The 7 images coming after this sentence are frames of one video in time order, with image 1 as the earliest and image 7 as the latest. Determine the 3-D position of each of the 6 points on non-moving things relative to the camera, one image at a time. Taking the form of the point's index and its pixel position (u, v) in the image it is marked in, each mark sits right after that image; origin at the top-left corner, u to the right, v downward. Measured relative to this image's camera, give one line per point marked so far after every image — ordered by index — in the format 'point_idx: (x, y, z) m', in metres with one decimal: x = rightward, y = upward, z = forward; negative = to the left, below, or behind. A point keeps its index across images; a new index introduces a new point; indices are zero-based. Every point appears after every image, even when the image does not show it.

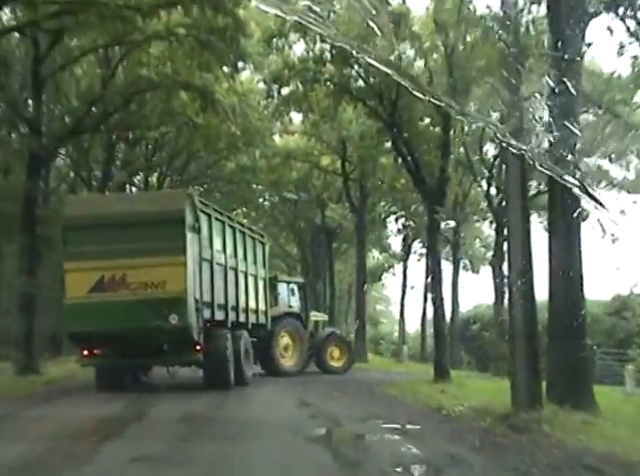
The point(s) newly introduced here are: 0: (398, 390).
0: (+2.0, -3.7, +16.2) m
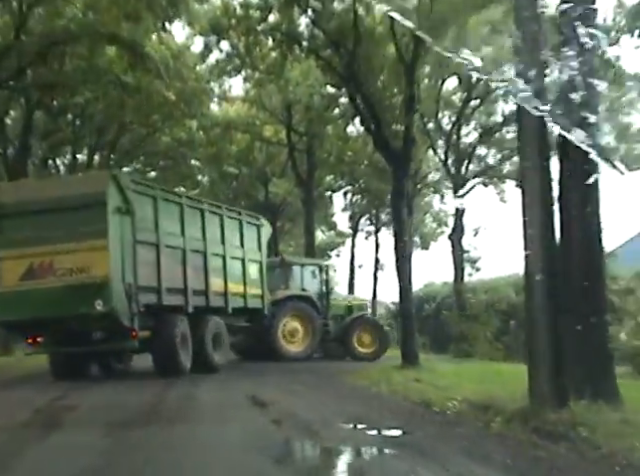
0: (+1.1, -2.9, +14.0) m
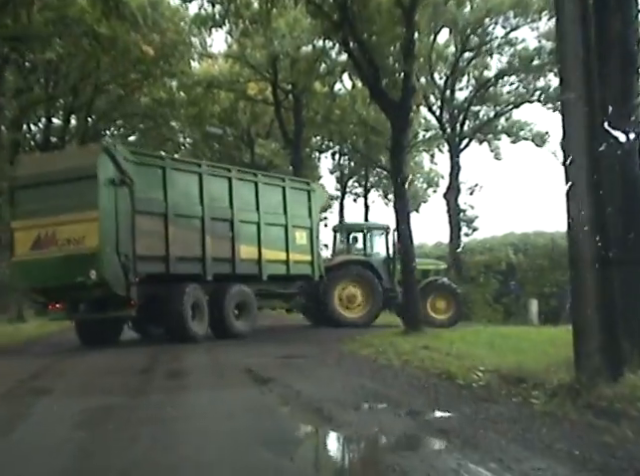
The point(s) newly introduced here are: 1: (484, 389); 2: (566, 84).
0: (+1.1, -2.1, +13.0) m
1: (+1.8, -1.7, +7.6) m
2: (+2.6, +1.6, +7.2) m
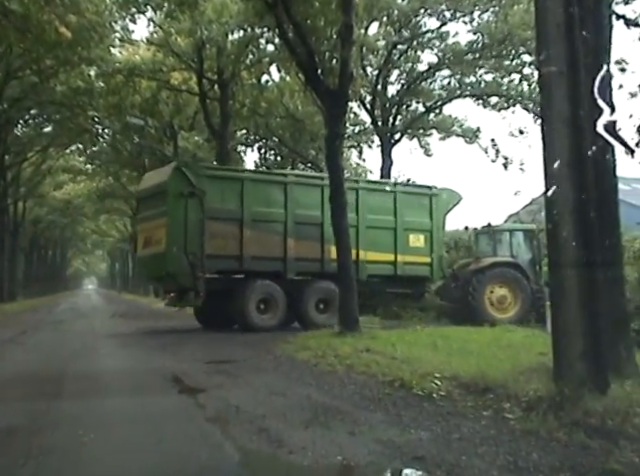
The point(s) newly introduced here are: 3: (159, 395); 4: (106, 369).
0: (-0.1, -2.0, +12.1) m
1: (+1.3, -1.6, +6.8) m
2: (+2.2, +1.7, +6.5) m
3: (-2.1, -2.0, +9.0) m
4: (-3.6, -2.3, +11.8) m
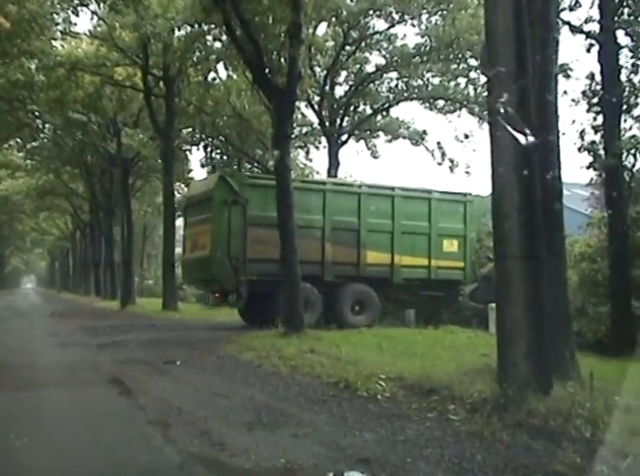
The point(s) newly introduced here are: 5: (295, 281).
0: (-1.1, -2.0, +12.0) m
1: (+0.7, -1.6, +6.8) m
2: (+1.7, +1.6, +6.5) m
3: (-2.8, -2.0, +8.7) m
4: (-4.6, -2.2, +11.4) m
5: (-0.6, -1.0, +15.8) m
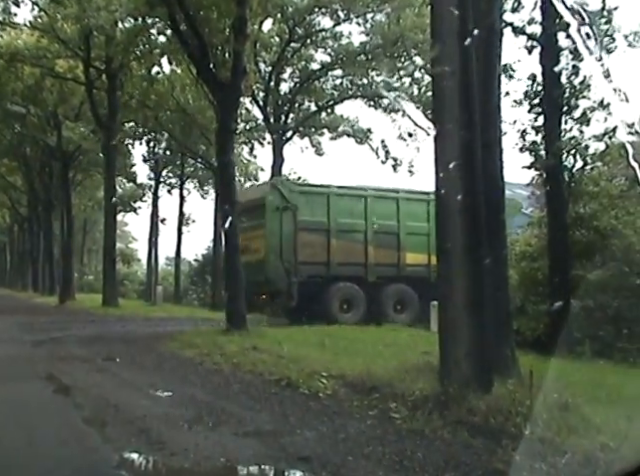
0: (-2.0, -2.0, +11.8) m
1: (+0.2, -1.6, +6.7) m
2: (+1.2, +1.7, +6.5) m
3: (-3.5, -1.9, +8.4) m
4: (-5.5, -2.1, +10.9) m
5: (-1.8, -0.9, +15.6) m
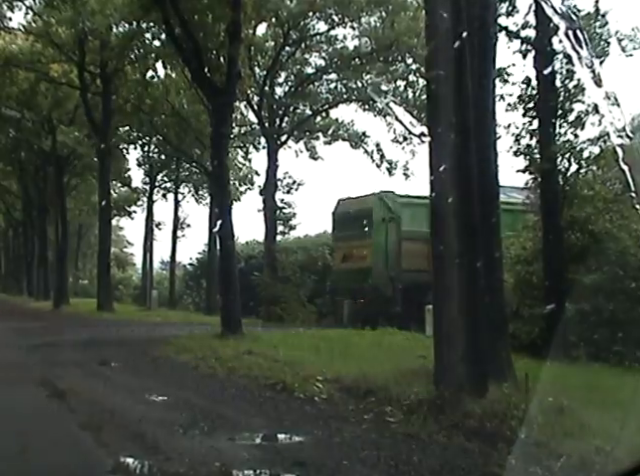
0: (-2.1, -2.0, +11.7) m
1: (+0.1, -1.6, +6.7) m
2: (+1.1, +1.6, +6.6) m
3: (-3.6, -2.0, +8.3) m
4: (-5.5, -2.2, +10.8) m
5: (-2.0, -1.0, +15.6) m
